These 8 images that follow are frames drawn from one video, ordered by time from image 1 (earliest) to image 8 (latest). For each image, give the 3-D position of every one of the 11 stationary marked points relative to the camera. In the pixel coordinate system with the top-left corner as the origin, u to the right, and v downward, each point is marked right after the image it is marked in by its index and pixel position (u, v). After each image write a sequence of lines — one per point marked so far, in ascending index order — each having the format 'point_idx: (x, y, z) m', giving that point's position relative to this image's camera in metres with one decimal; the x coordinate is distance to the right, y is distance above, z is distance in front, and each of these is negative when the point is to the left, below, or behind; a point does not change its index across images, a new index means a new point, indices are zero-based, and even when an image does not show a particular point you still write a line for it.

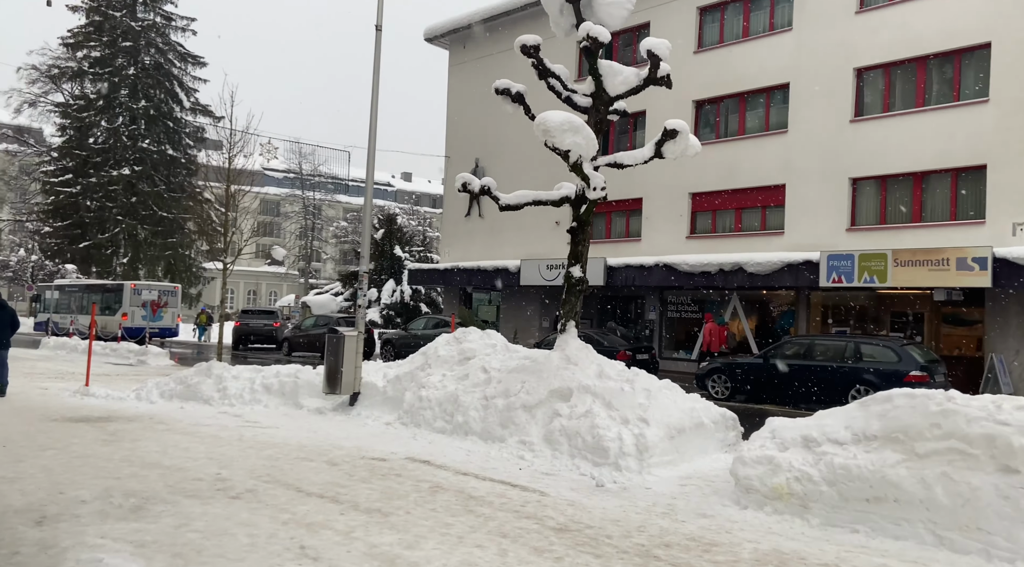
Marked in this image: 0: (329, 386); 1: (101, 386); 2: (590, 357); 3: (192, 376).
0: (-2.4, -1.3, +11.2) m
1: (-7.1, -1.8, +14.6) m
2: (+0.8, -0.7, +8.3) m
3: (-4.8, -1.4, +12.7) m
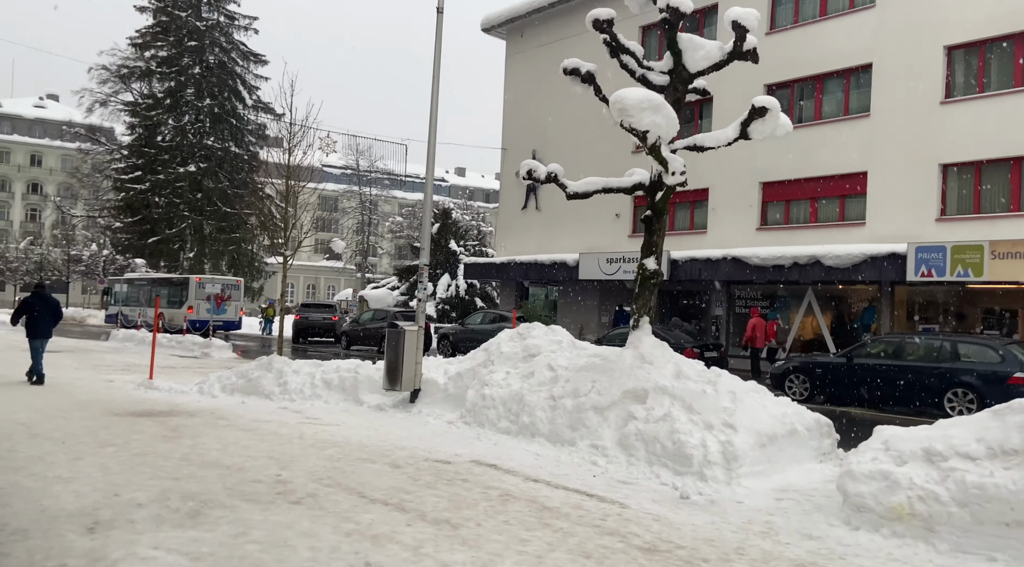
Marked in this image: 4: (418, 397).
0: (-1.6, -1.3, +10.9) m
1: (-6.0, -1.7, +14.6) m
2: (+1.4, -0.7, +7.8) m
3: (-3.9, -1.3, +12.5) m
4: (-1.2, -1.5, +10.9) m
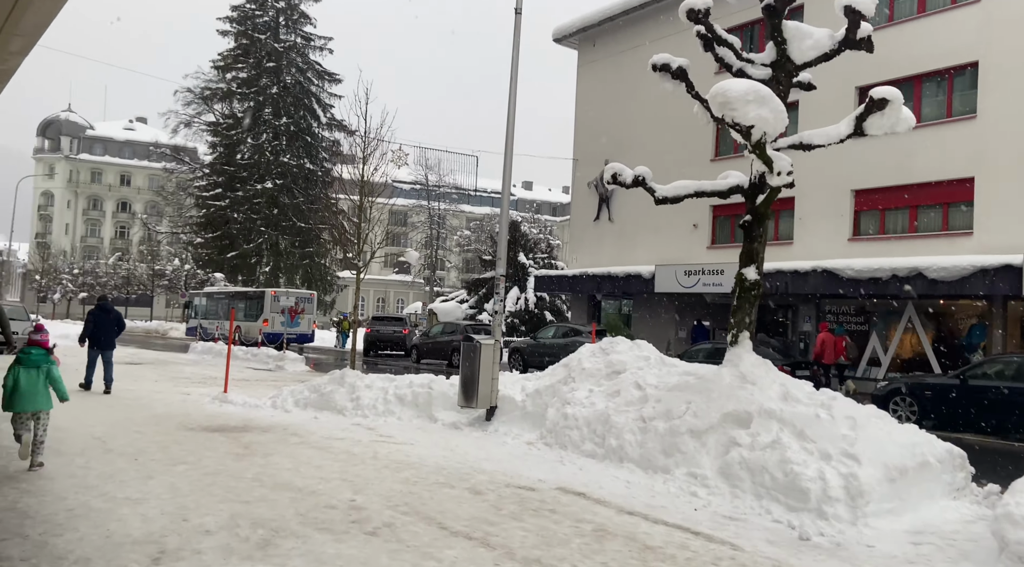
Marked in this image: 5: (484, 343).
0: (-0.6, -1.4, +10.5) m
1: (-4.7, -1.9, +14.5) m
2: (+2.2, -0.8, +7.1) m
3: (-2.7, -1.5, +12.3) m
4: (-0.2, -1.6, +10.4) m
5: (-0.4, -0.8, +10.5) m
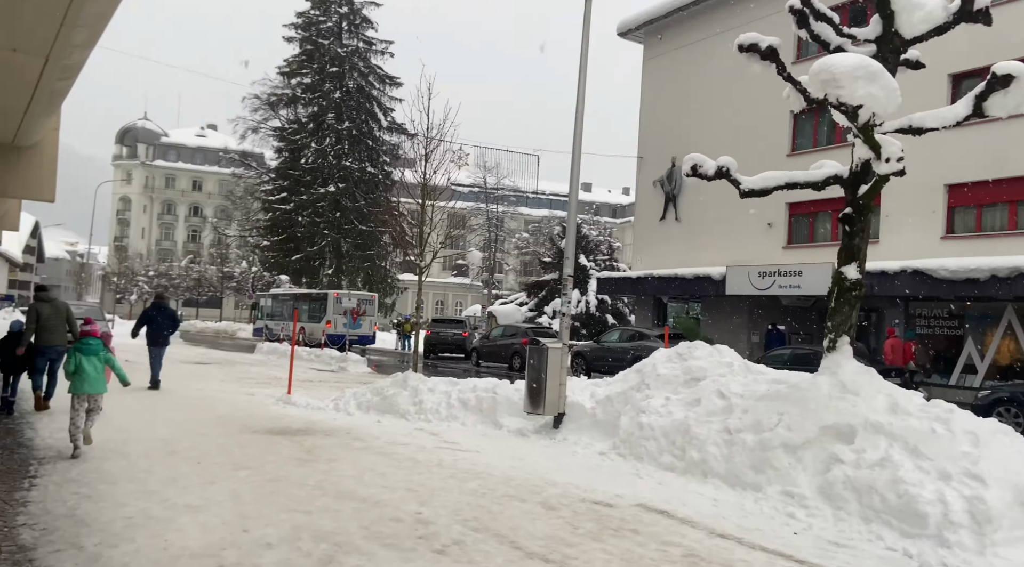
0: (+0.2, -1.4, +10.0) m
1: (-3.6, -1.9, +14.4) m
2: (+2.8, -0.8, +6.5) m
3: (-1.8, -1.5, +12.0) m
4: (+0.6, -1.6, +10.0) m
5: (+0.5, -0.8, +10.1) m
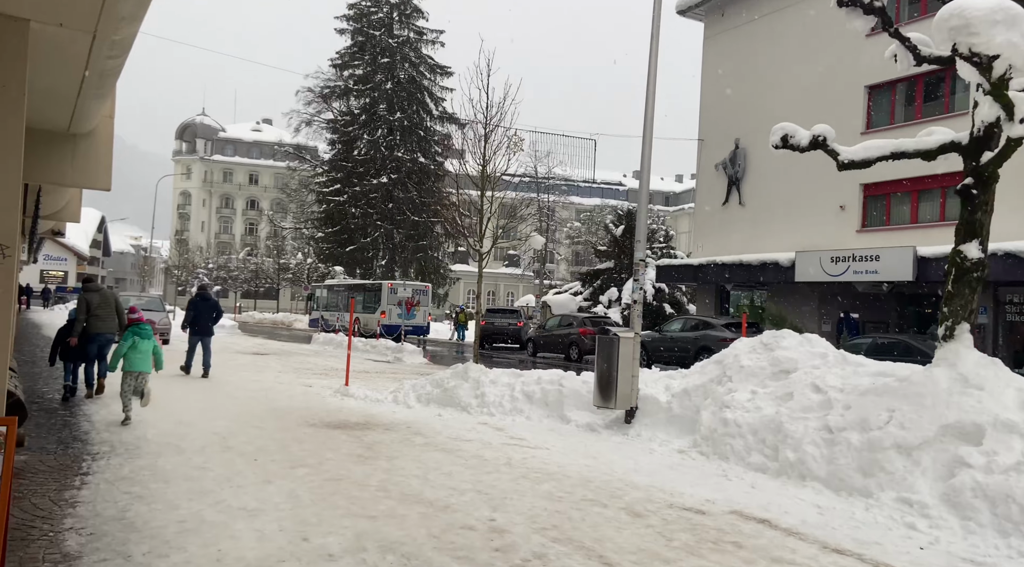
0: (+1.0, -1.3, +9.4) m
1: (-2.5, -1.7, +14.0) m
2: (+3.3, -0.6, +5.8) m
3: (-0.9, -1.3, +11.5) m
4: (+1.4, -1.5, +9.3) m
5: (+1.2, -0.6, +9.5) m
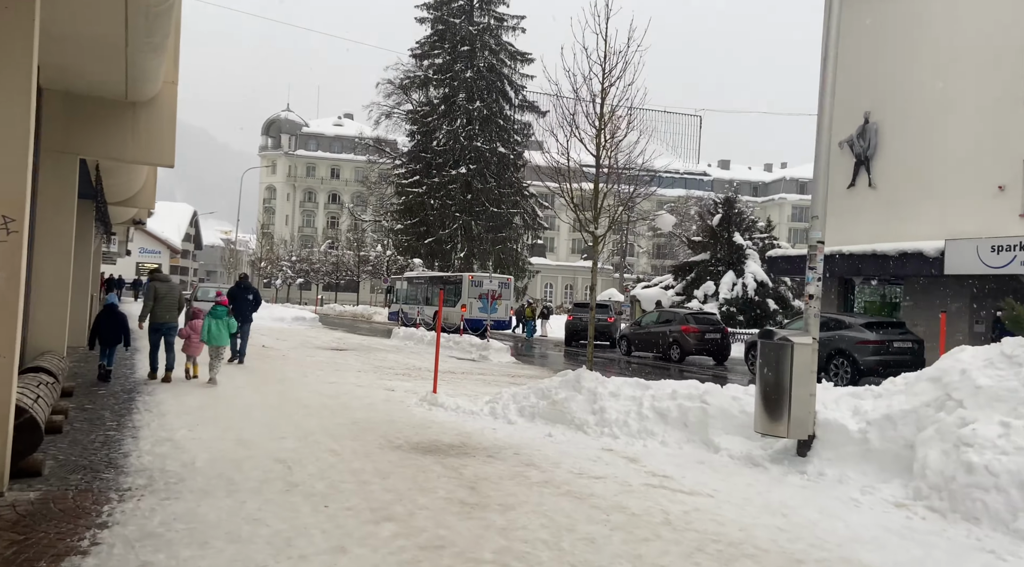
0: (+2.2, -1.2, +7.3) m
1: (-0.9, -1.6, +12.1) m
2: (+4.2, -0.6, +3.4) m
3: (+0.5, -1.2, +9.5) m
4: (+2.6, -1.4, +7.2) m
5: (+2.5, -0.5, +7.3) m
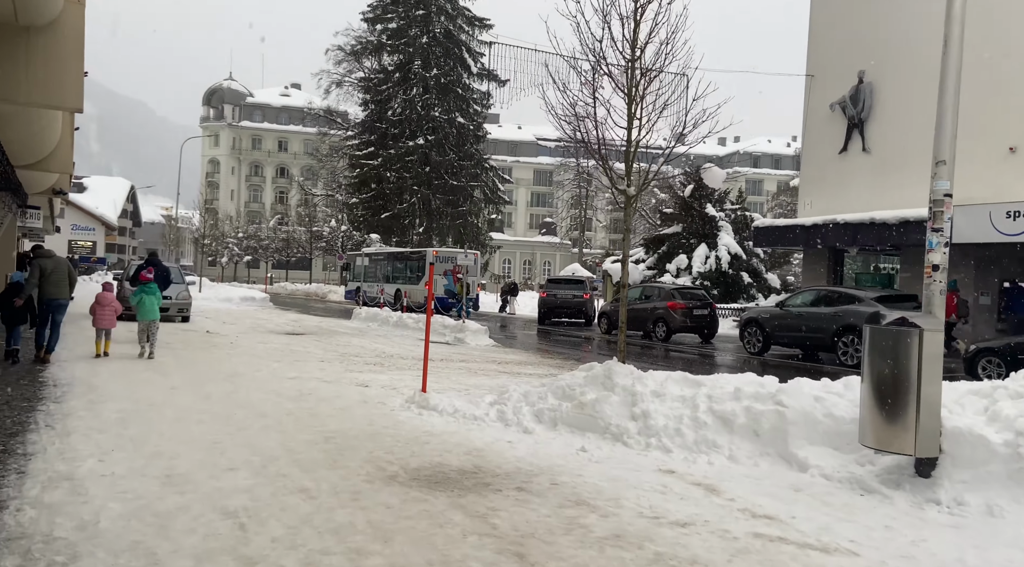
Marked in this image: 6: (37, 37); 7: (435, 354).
0: (+2.4, -1.0, +5.5) m
1: (-0.9, -1.3, +10.2) m
2: (+4.6, -0.5, +1.7) m
3: (+0.6, -1.0, +7.6) m
4: (+2.8, -1.2, +5.4) m
5: (+2.7, -0.3, +5.5) m
6: (-4.8, +2.4, +8.6) m
7: (-1.5, -1.4, +16.6) m
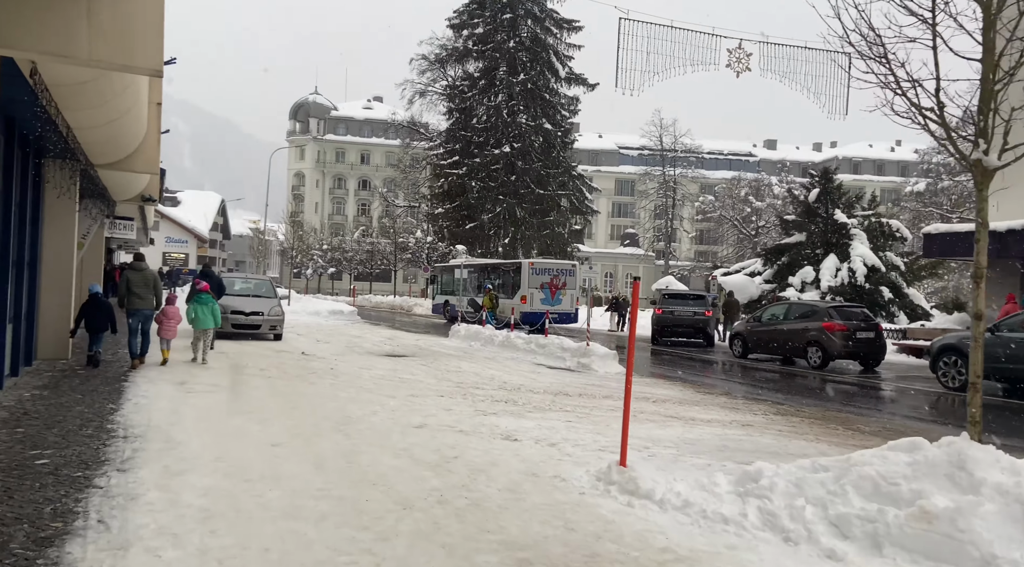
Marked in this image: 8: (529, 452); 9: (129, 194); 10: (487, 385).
0: (+3.9, -1.1, +2.5) m
1: (+1.0, -1.5, +7.4) m
2: (+5.7, -0.6, -1.5) m
3: (+2.3, -1.2, +4.7) m
4: (+4.2, -1.3, +2.3) m
5: (+4.1, -0.5, +2.4) m
6: (-3.1, +2.2, +6.2) m
7: (+0.9, -1.7, +13.9) m
8: (+0.2, -1.5, +7.5) m
9: (-8.2, +1.9, +17.9) m
10: (-0.4, -1.6, +13.6) m
